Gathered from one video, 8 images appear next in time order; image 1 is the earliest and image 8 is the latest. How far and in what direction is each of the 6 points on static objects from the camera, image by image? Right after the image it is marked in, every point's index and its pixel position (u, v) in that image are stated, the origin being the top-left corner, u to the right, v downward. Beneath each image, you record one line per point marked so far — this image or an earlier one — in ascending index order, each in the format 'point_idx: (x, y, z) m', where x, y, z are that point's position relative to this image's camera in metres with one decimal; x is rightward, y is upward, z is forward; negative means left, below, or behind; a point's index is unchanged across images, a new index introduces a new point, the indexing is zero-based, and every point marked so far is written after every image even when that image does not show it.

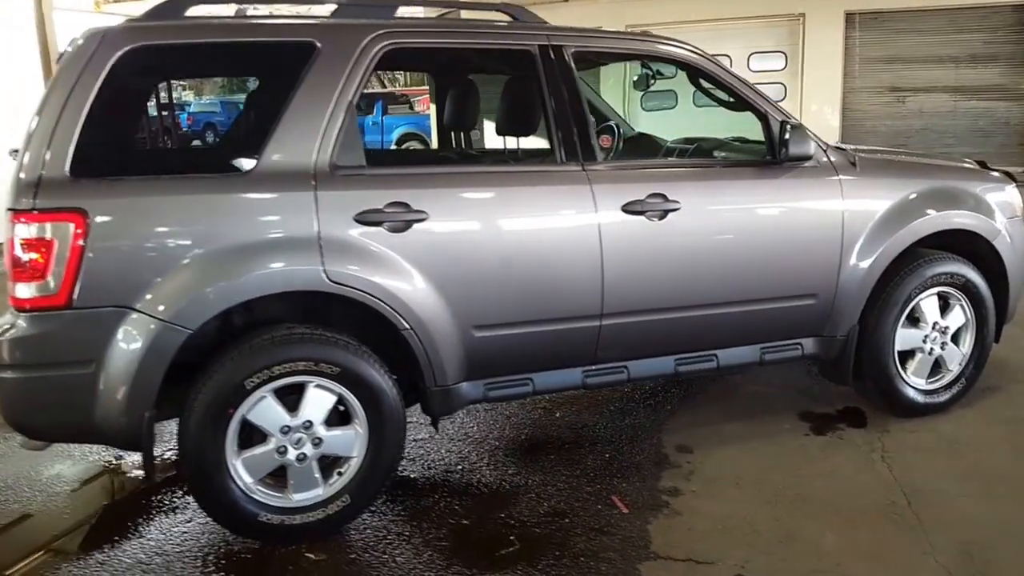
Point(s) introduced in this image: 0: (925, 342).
0: (+2.0, -0.3, +4.1) m
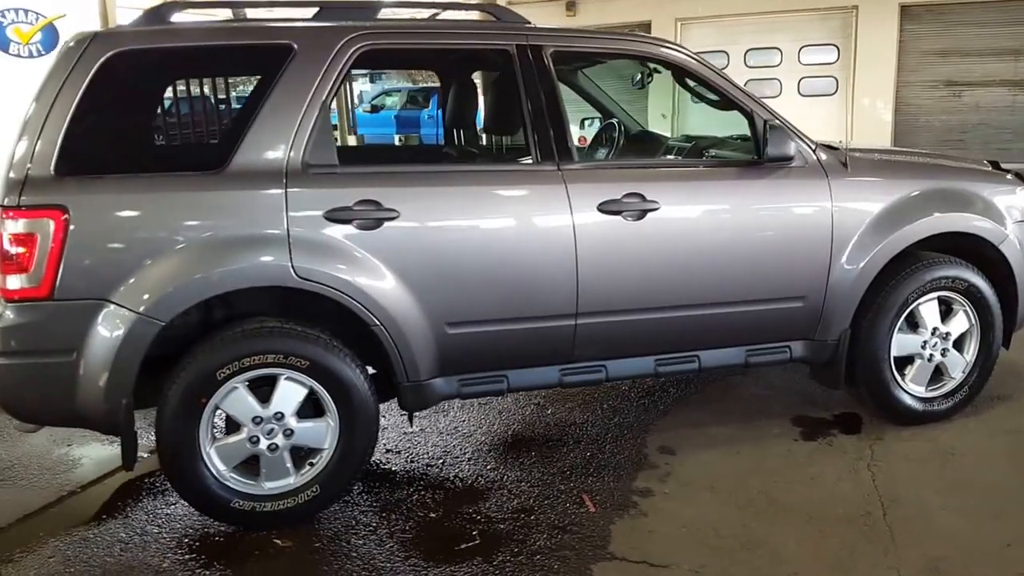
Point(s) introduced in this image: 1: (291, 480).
0: (+1.9, -0.3, +4.0) m
1: (-0.9, -0.8, +3.3) m
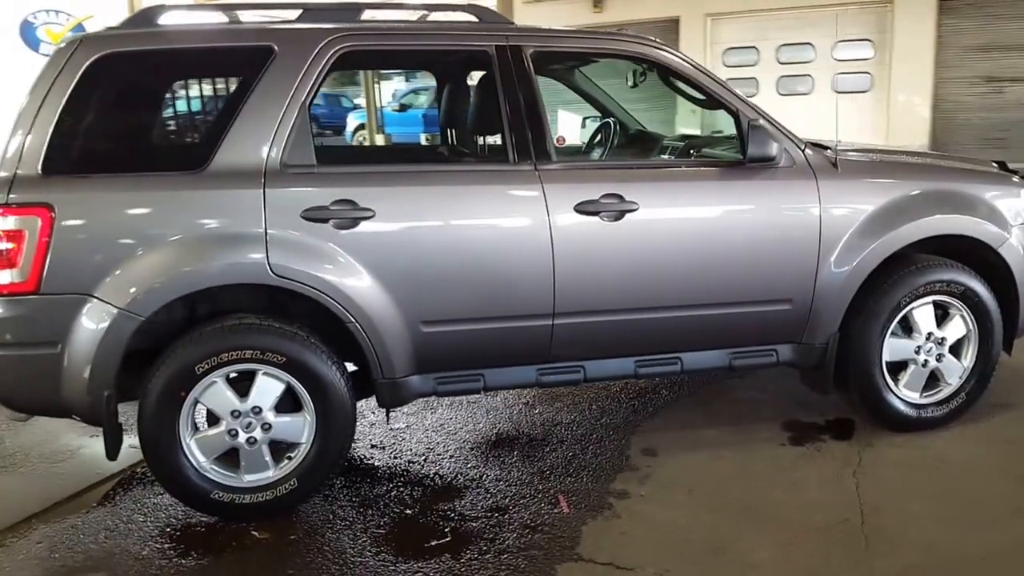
0: (+1.9, -0.3, +3.9) m
1: (-1.0, -0.7, +3.4) m
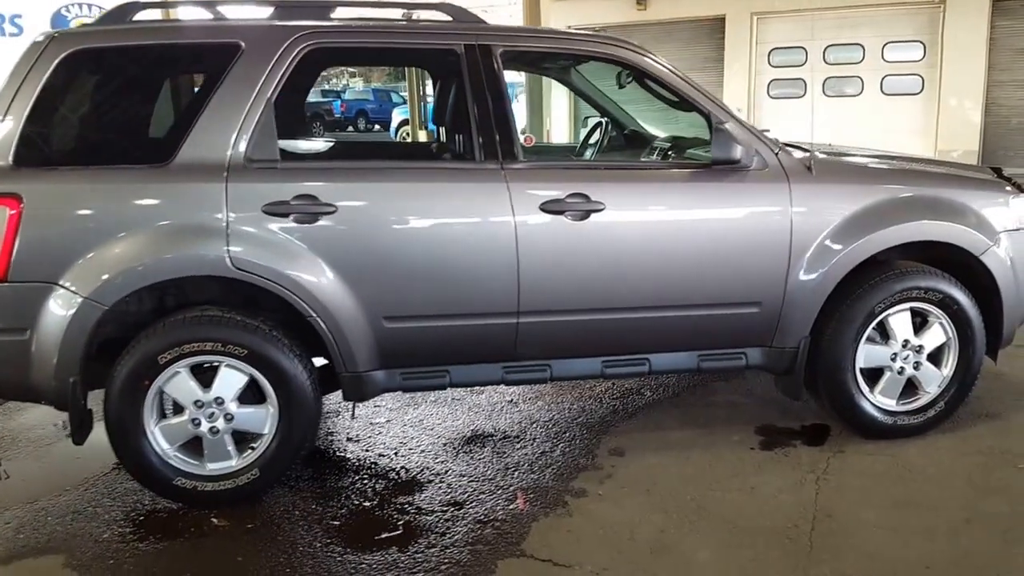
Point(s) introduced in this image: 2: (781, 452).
0: (+1.7, -0.3, +3.8) m
1: (-1.1, -0.7, +3.5) m
2: (+1.2, -0.7, +3.9) m
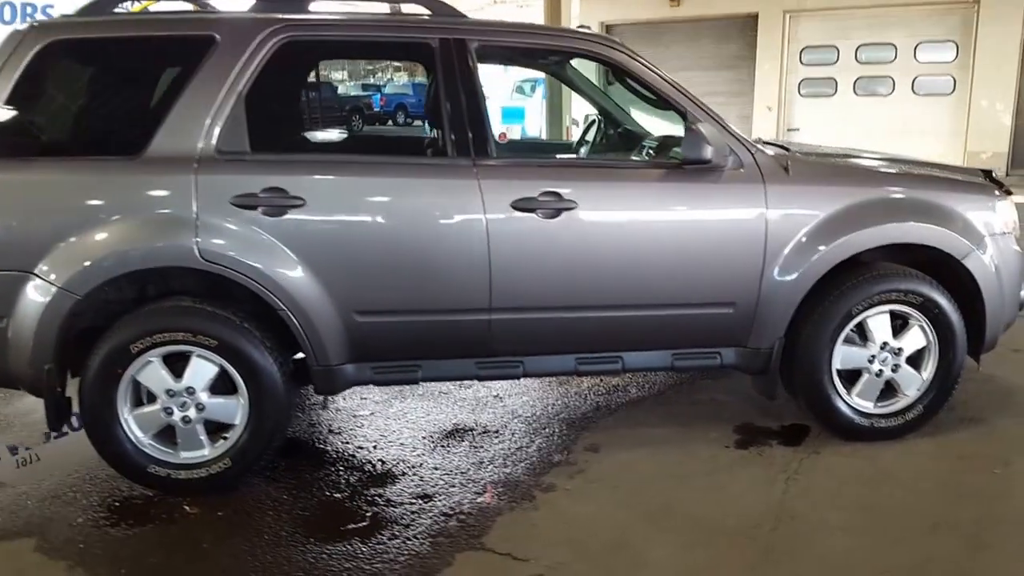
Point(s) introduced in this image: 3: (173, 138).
0: (+1.6, -0.3, +3.8) m
1: (-1.3, -0.7, +3.6) m
2: (+1.1, -0.7, +3.8) m
3: (-1.3, +0.6, +3.5) m
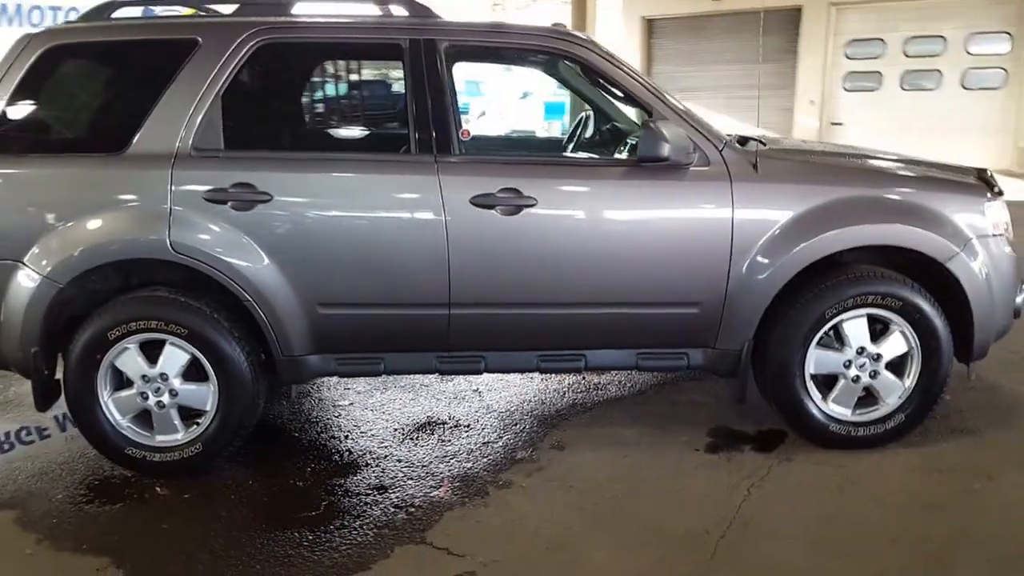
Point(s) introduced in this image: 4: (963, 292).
0: (+1.5, -0.3, +3.7) m
1: (-1.4, -0.6, +3.7) m
2: (+0.9, -0.7, +3.8) m
3: (-1.5, +0.6, +3.5) m
4: (+2.0, 0.0, +3.7) m
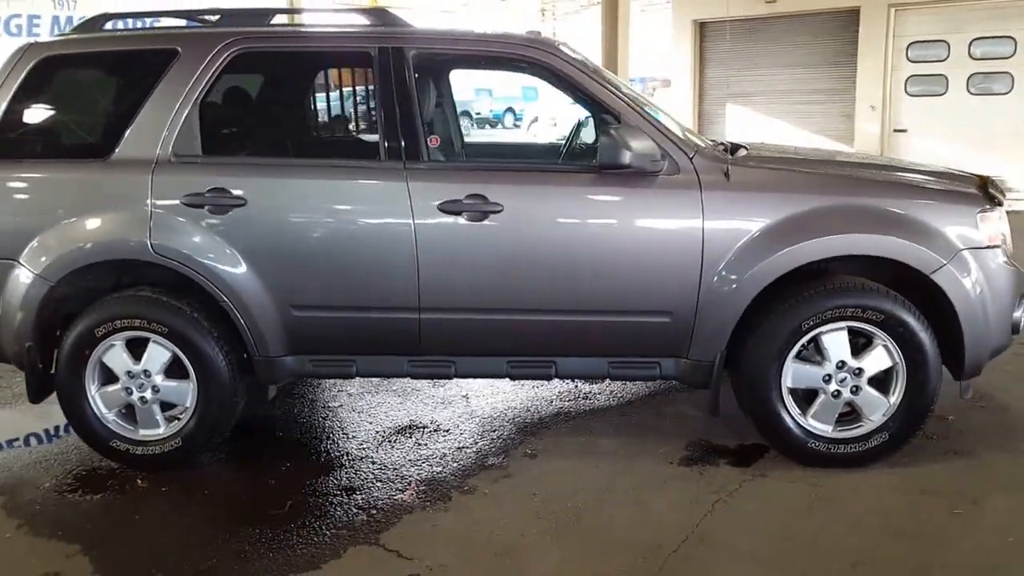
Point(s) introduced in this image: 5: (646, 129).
0: (+1.3, -0.4, +3.6) m
1: (-1.6, -0.6, +3.8) m
2: (+0.8, -0.8, +3.7) m
3: (-1.6, +0.6, +3.7) m
4: (+1.8, -0.1, +3.6) m
5: (+0.6, +0.7, +3.6) m
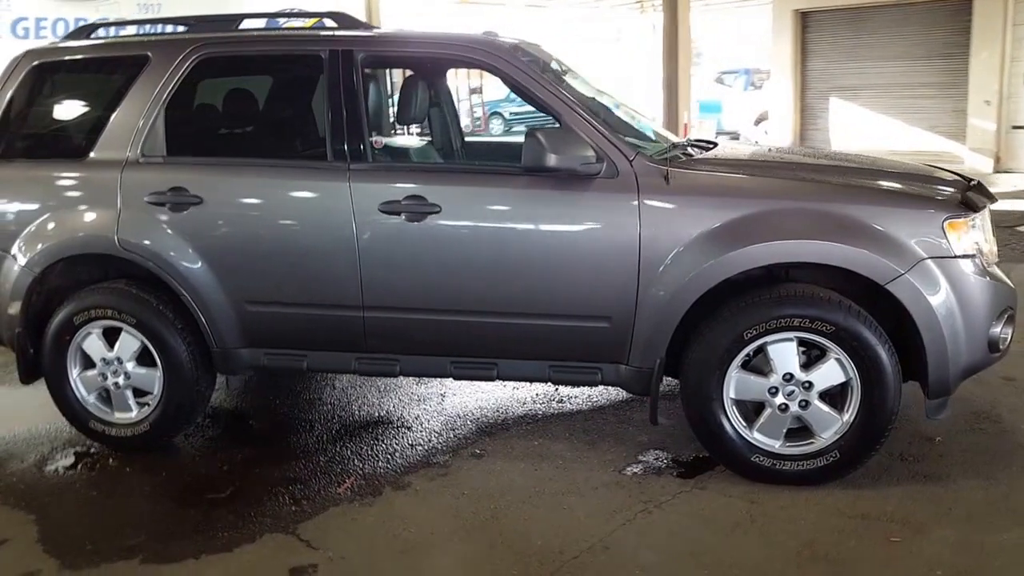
0: (+1.1, -0.4, +3.4) m
1: (-1.8, -0.6, +4.0) m
2: (+0.5, -0.8, +3.6) m
3: (-1.8, +0.7, +3.9) m
4: (+1.6, -0.1, +3.3) m
5: (+0.4, +0.7, +3.5) m
